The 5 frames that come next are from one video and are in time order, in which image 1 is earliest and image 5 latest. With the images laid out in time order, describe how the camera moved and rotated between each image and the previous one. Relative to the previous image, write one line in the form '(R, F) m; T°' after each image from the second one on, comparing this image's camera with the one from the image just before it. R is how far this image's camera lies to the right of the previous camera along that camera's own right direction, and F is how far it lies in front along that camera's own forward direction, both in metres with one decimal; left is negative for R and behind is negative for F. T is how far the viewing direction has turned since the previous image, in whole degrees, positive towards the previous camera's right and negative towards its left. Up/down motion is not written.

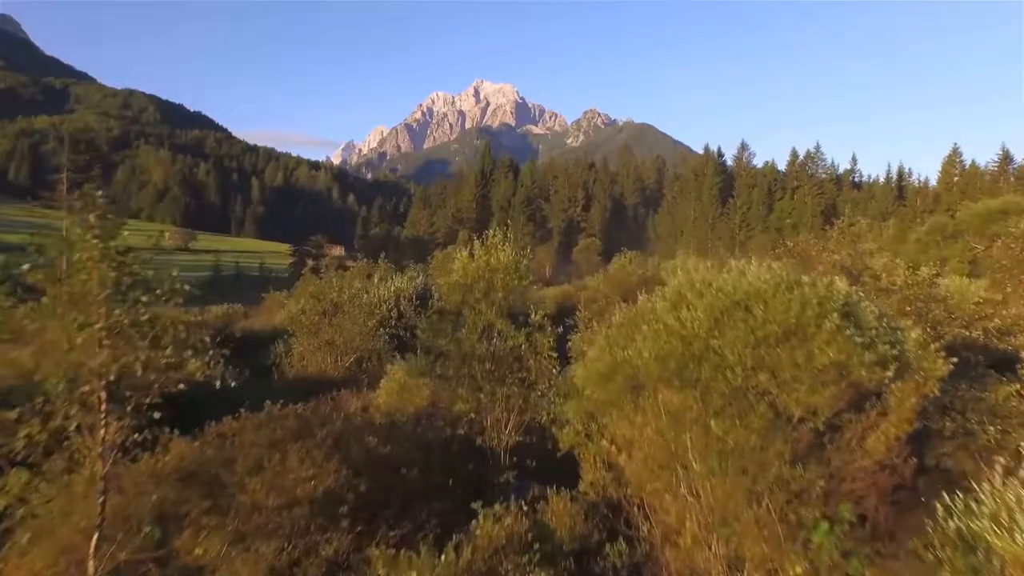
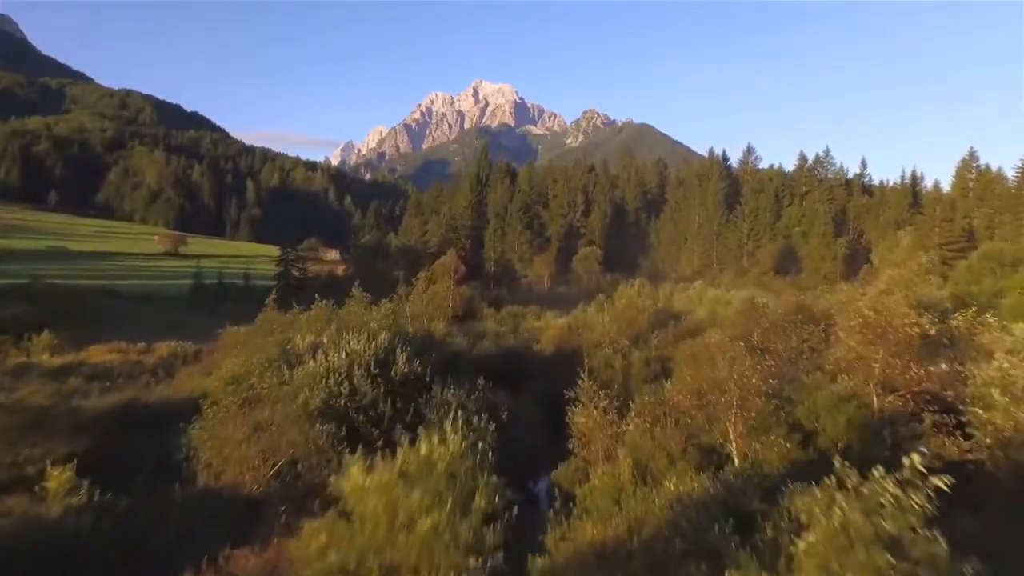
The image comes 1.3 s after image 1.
(+0.3, +4.0) m; 0°
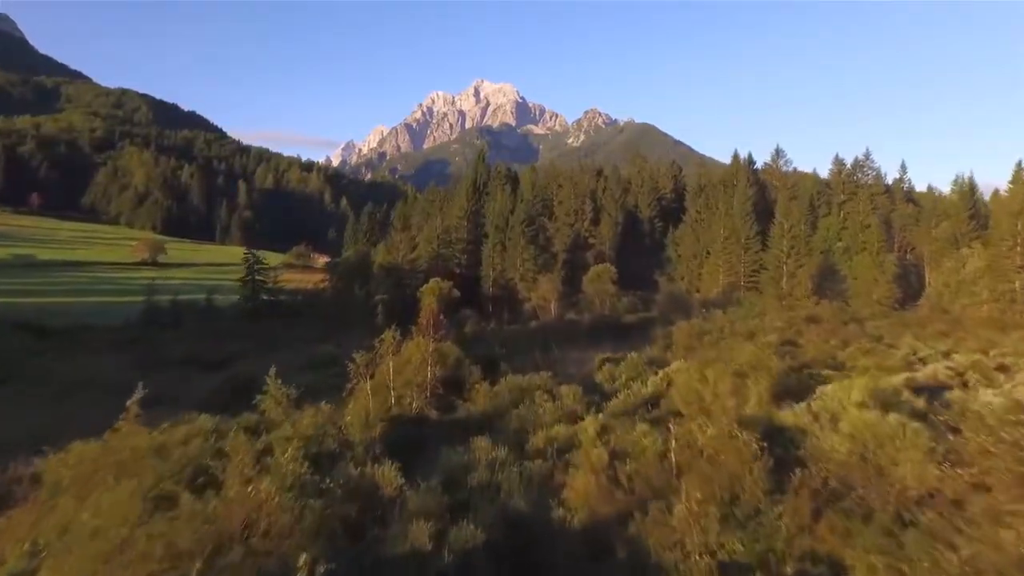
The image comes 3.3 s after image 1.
(-0.1, +10.7) m; 0°
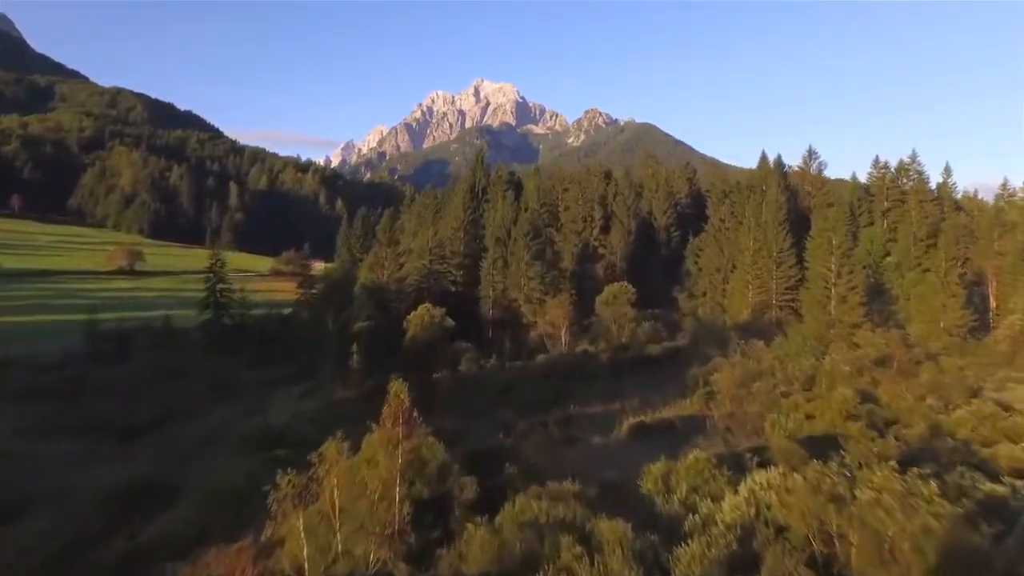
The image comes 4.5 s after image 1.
(-0.3, +9.6) m; 0°
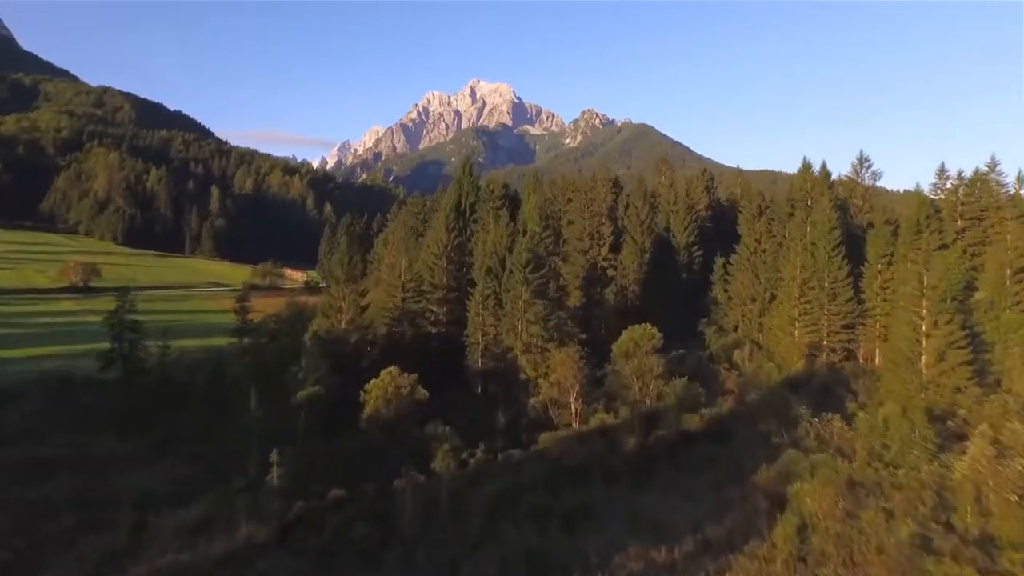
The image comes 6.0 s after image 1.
(+0.2, +13.6) m; 0°
